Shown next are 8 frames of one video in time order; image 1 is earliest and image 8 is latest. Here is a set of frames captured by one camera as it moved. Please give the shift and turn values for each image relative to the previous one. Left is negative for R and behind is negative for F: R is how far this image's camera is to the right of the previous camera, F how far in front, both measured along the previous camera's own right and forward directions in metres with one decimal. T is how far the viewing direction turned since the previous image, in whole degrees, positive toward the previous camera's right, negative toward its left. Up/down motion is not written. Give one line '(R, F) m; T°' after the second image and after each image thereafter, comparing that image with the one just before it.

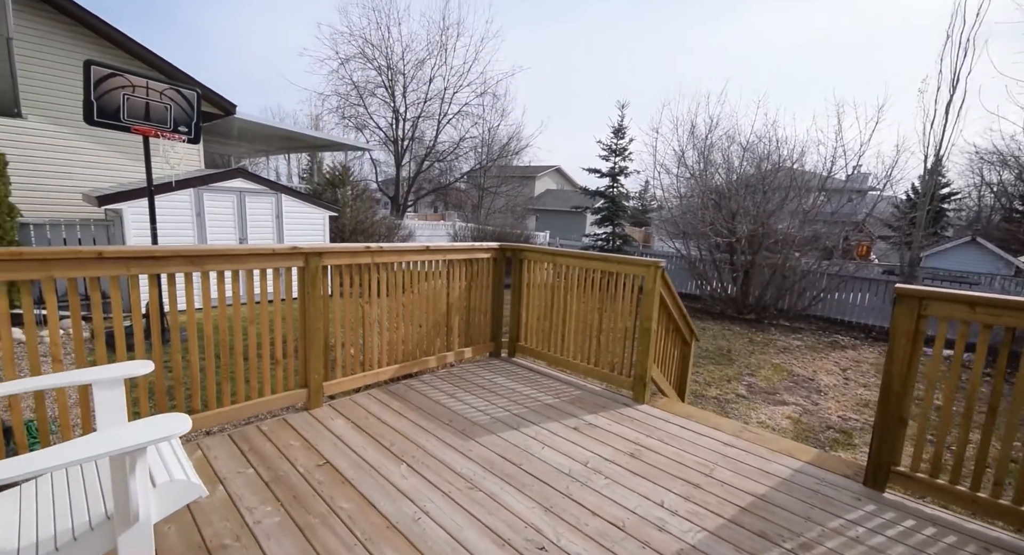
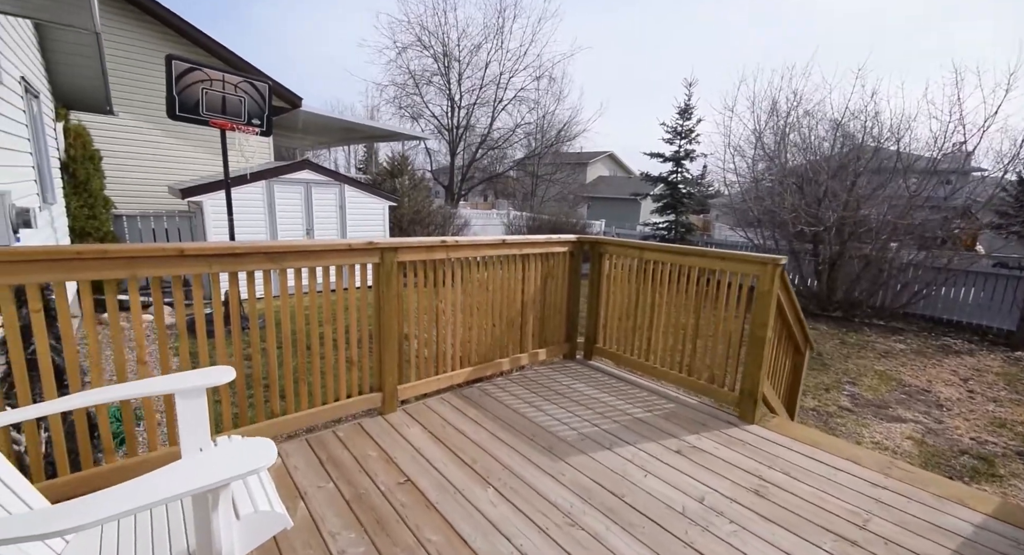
(-0.2, +0.2) m; -6°
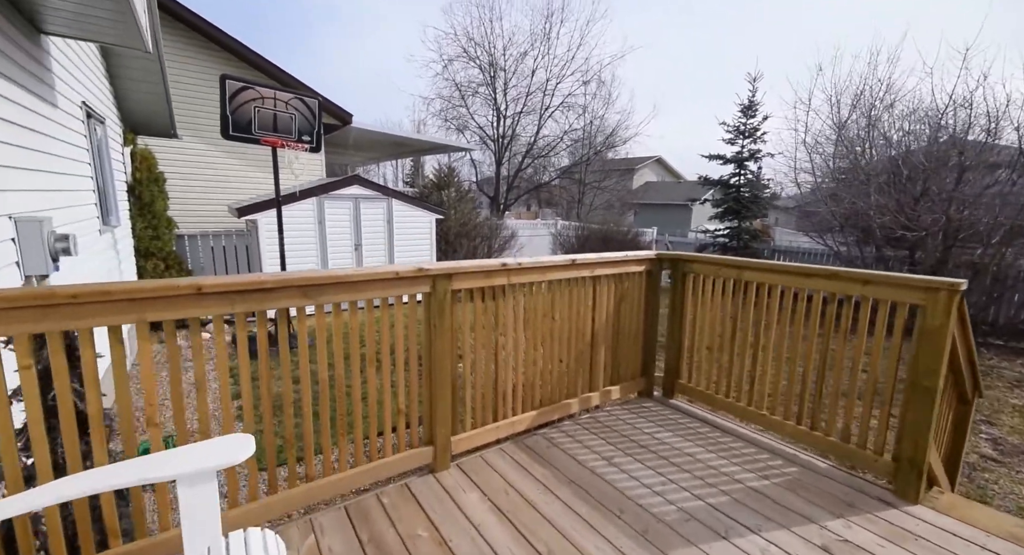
(-0.1, +0.4) m; -5°
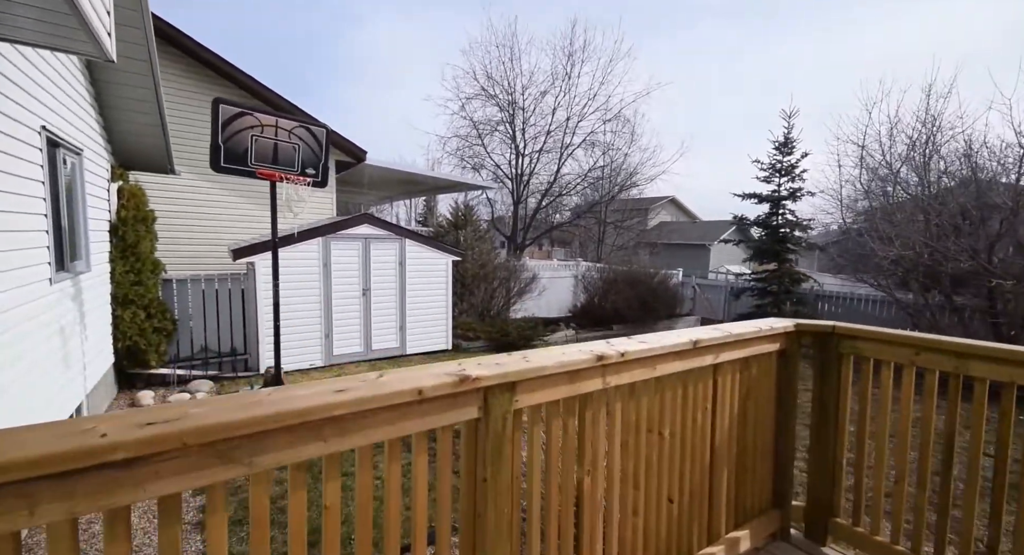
(-0.2, +0.8) m; -1°
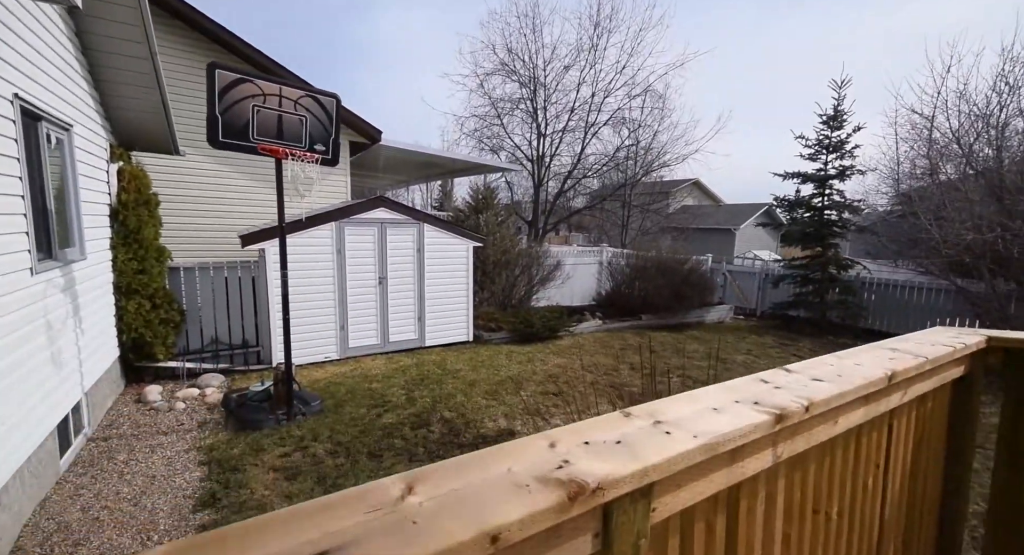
(-0.1, +0.5) m; -2°
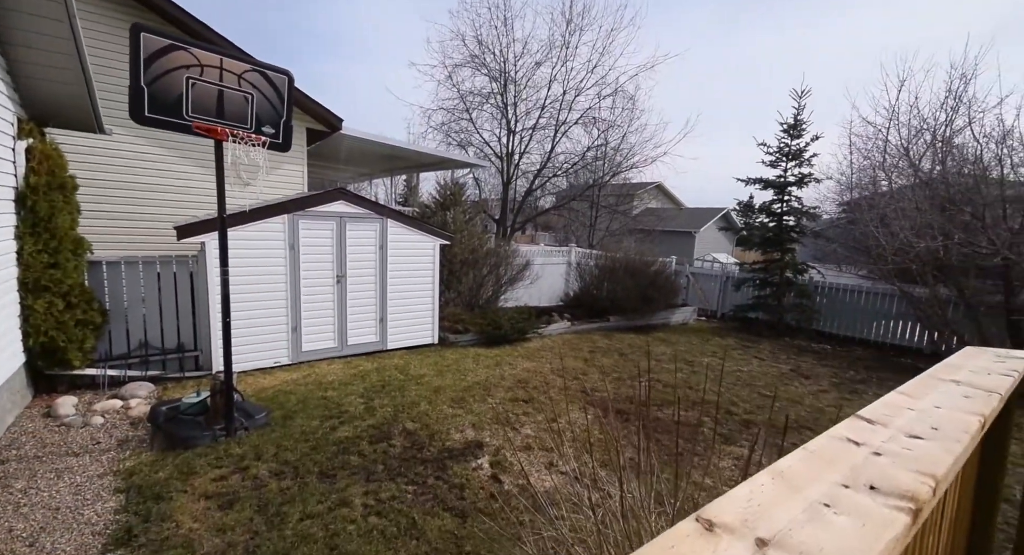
(0.0, +0.4) m; +4°
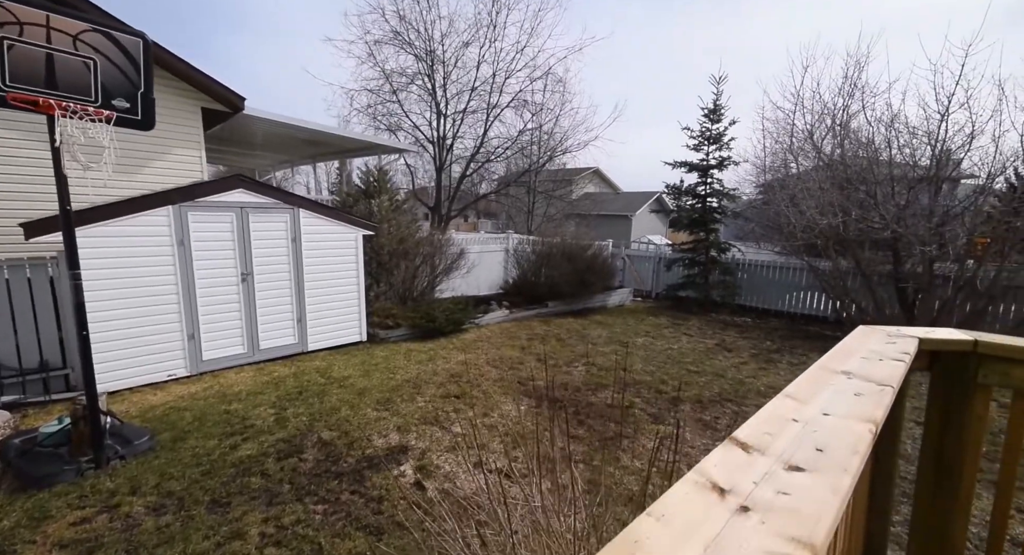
(+0.2, +0.3) m; +6°
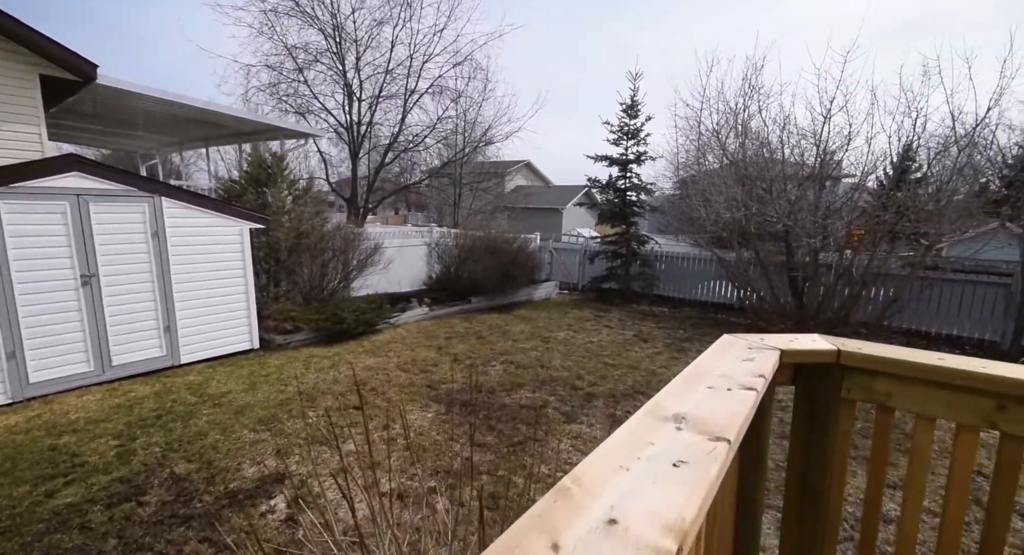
(+0.3, +0.4) m; +7°
